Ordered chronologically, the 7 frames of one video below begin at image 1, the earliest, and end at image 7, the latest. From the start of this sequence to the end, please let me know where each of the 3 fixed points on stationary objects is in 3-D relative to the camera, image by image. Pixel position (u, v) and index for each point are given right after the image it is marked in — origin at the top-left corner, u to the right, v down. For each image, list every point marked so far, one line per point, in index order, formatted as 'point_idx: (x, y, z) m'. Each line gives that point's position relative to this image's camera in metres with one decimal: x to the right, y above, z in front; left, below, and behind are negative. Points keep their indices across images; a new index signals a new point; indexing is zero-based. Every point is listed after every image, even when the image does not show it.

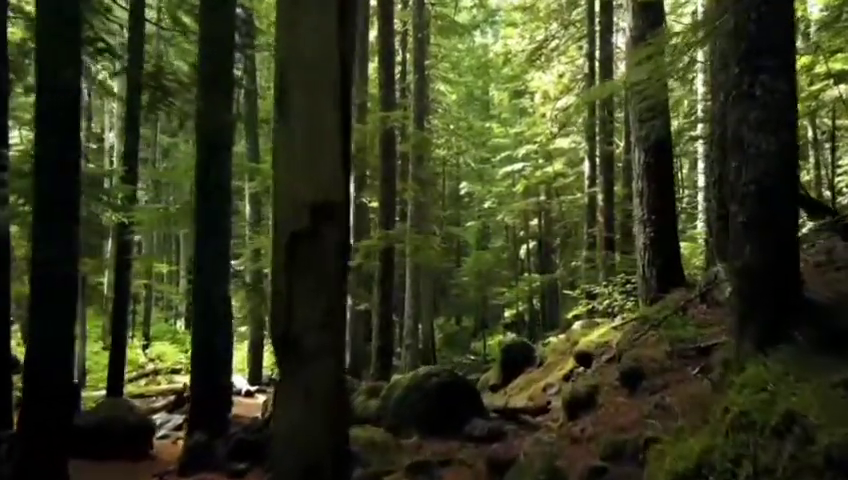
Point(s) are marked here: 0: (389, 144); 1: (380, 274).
0: (-0.7, +1.8, +14.8) m
1: (-0.8, -0.6, +14.6) m
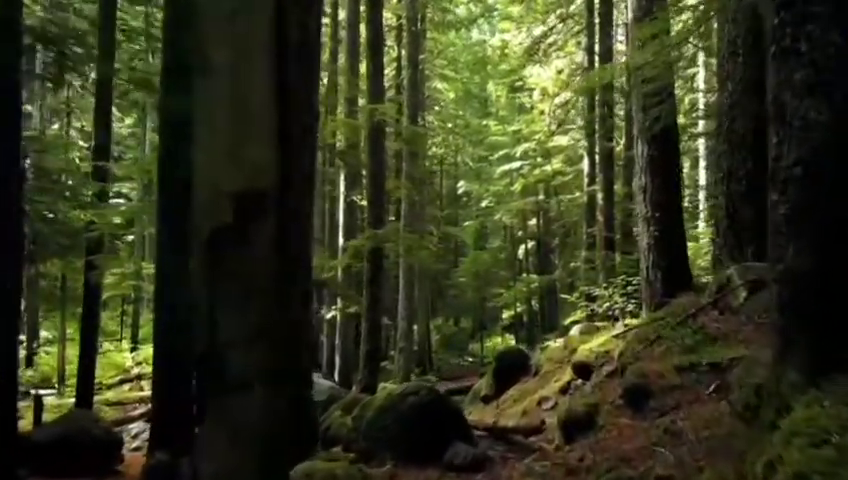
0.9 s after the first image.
0: (-0.8, +1.8, +14.1) m
1: (-1.0, -0.6, +13.9) m
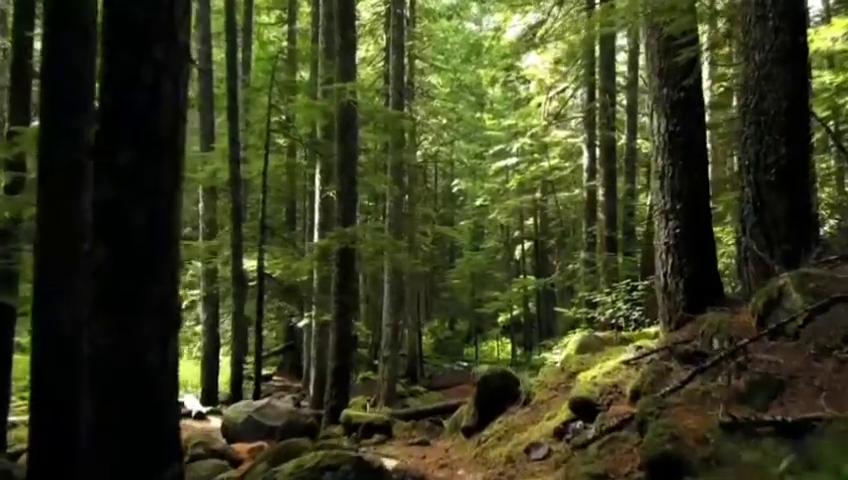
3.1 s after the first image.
0: (-1.2, +1.8, +12.4) m
1: (-1.3, -0.6, +12.1) m
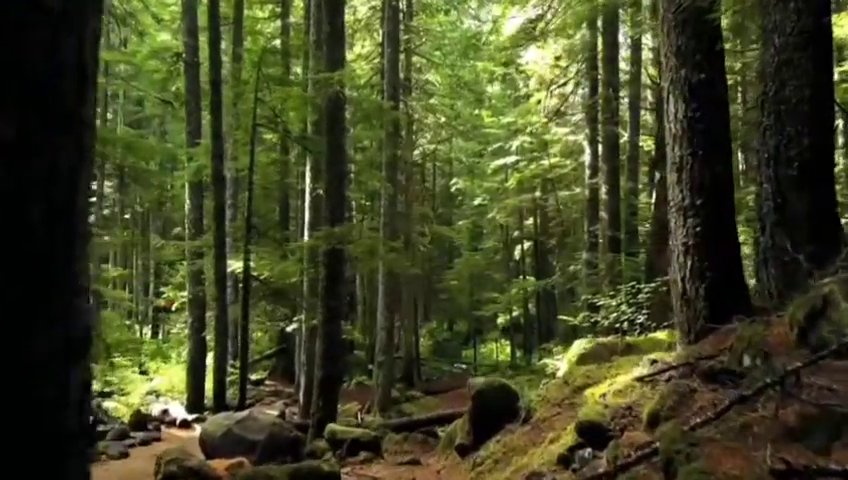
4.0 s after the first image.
0: (-1.3, +1.8, +11.6) m
1: (-1.4, -0.6, +11.4) m
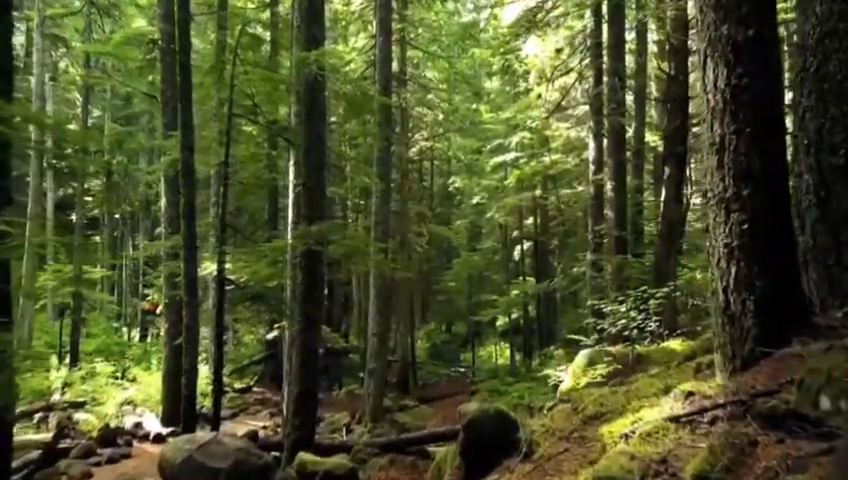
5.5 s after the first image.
0: (-1.4, +1.8, +10.4) m
1: (-1.5, -0.6, +10.2) m
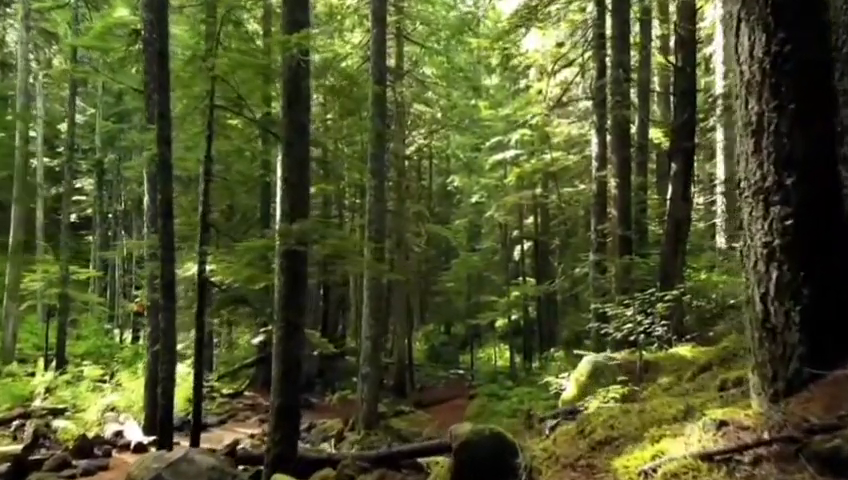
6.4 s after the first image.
0: (-1.5, +1.8, +9.7) m
1: (-1.6, -0.6, +9.5) m
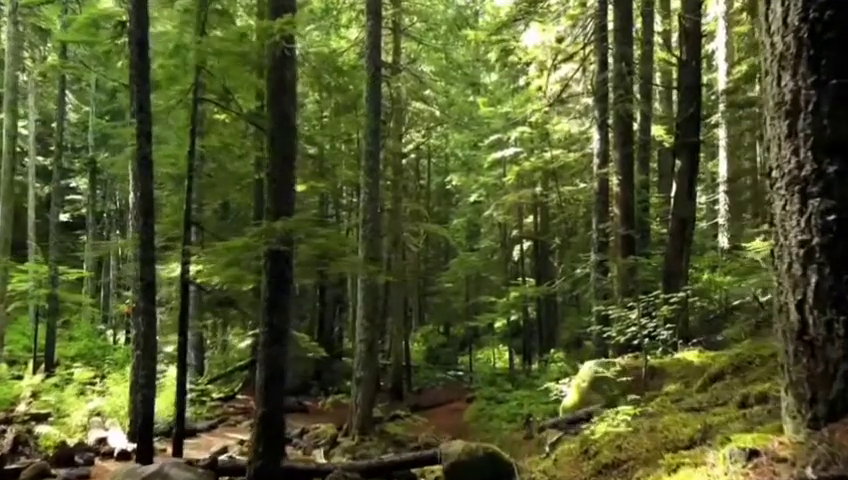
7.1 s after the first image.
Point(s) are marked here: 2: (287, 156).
0: (-1.6, +1.8, +9.1) m
1: (-1.7, -0.6, +8.9) m
2: (-1.5, +0.9, +9.1) m
